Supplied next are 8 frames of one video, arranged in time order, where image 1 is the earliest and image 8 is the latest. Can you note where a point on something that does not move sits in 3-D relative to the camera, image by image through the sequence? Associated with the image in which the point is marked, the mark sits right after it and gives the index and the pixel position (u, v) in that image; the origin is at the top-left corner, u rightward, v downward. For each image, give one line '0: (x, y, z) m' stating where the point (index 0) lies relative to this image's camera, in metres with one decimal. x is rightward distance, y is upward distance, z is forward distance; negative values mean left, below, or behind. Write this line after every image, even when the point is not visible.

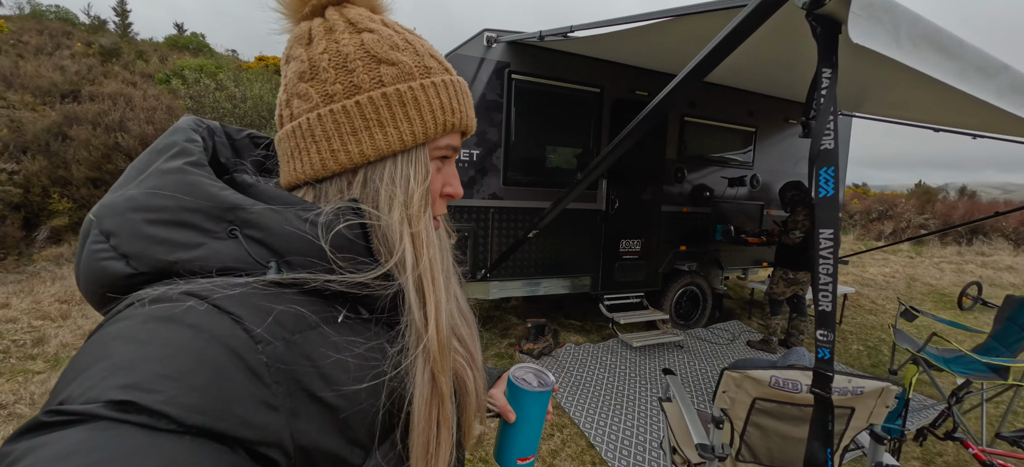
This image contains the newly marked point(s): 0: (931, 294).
0: (+7.1, -1.3, +6.3) m
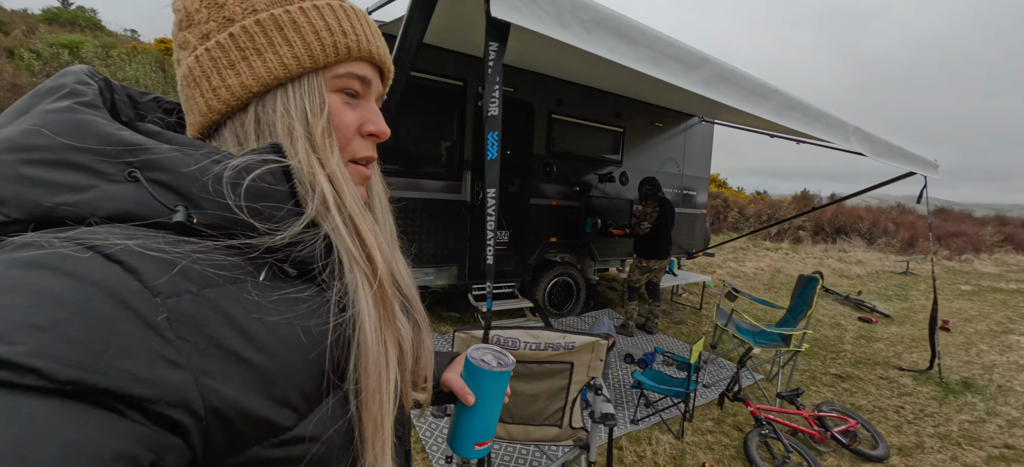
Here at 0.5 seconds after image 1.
0: (+5.3, -1.2, +7.1) m
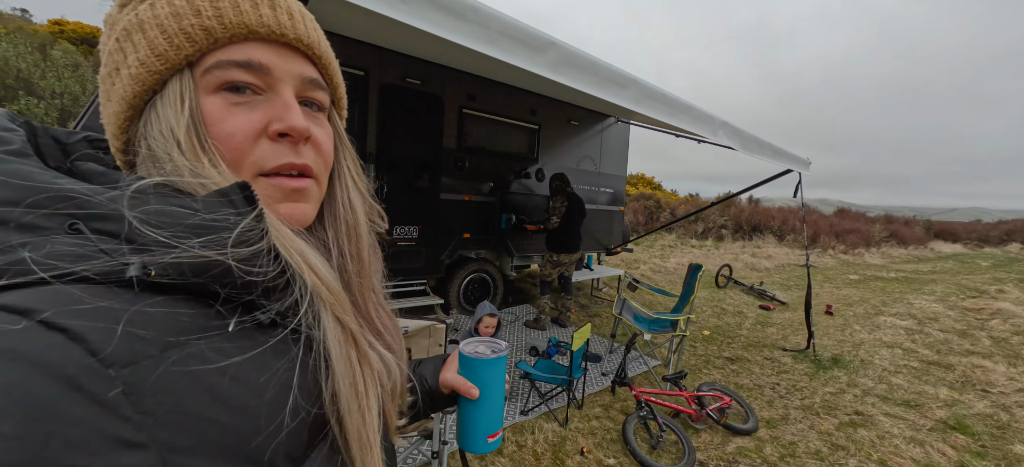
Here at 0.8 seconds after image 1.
0: (+3.9, -1.1, +7.5) m
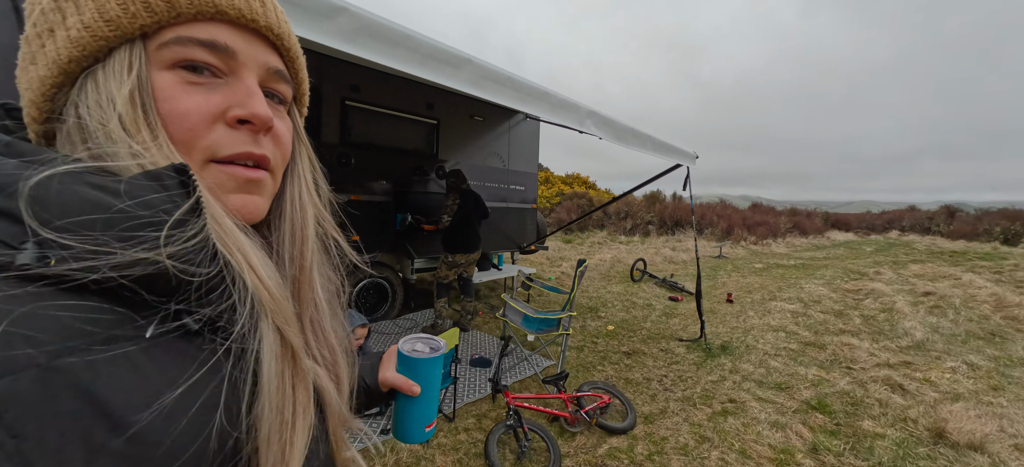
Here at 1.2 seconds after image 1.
0: (+2.3, -1.0, +7.6) m
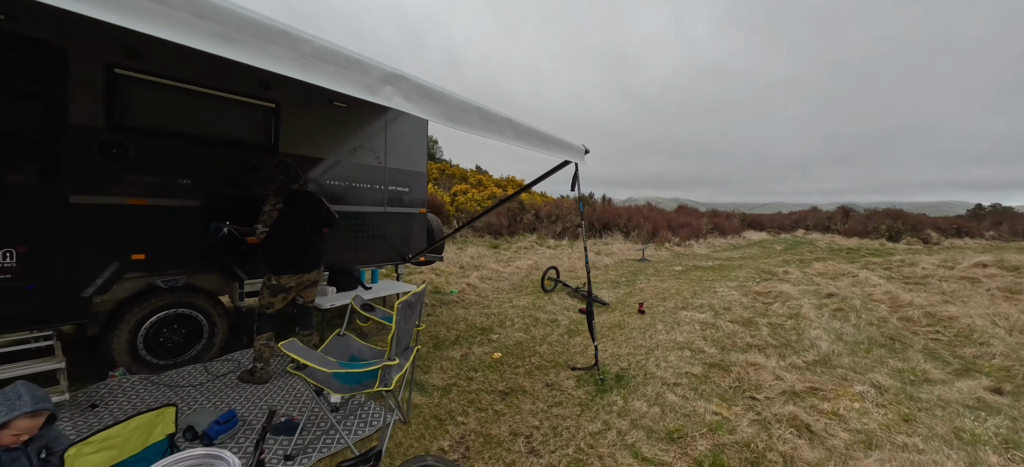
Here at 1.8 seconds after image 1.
0: (+0.4, -1.1, +6.8) m
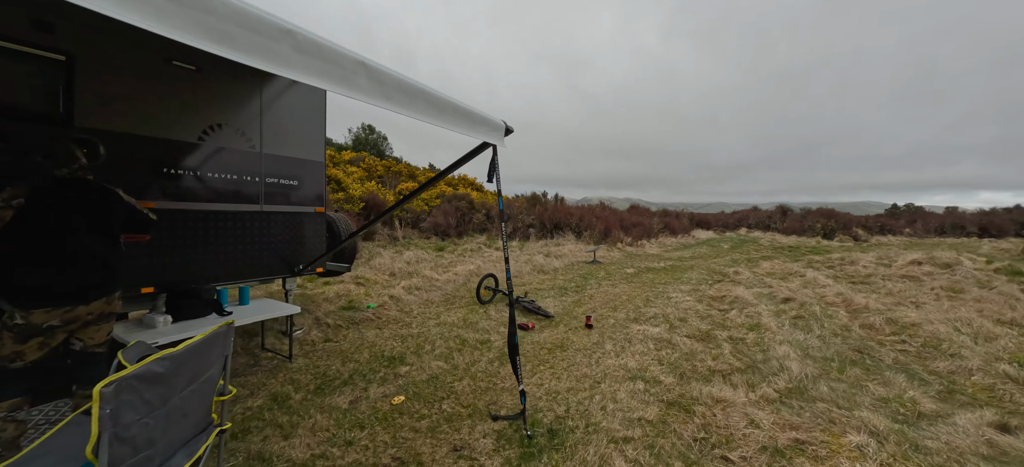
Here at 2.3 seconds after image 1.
0: (-0.7, -1.2, +5.8) m
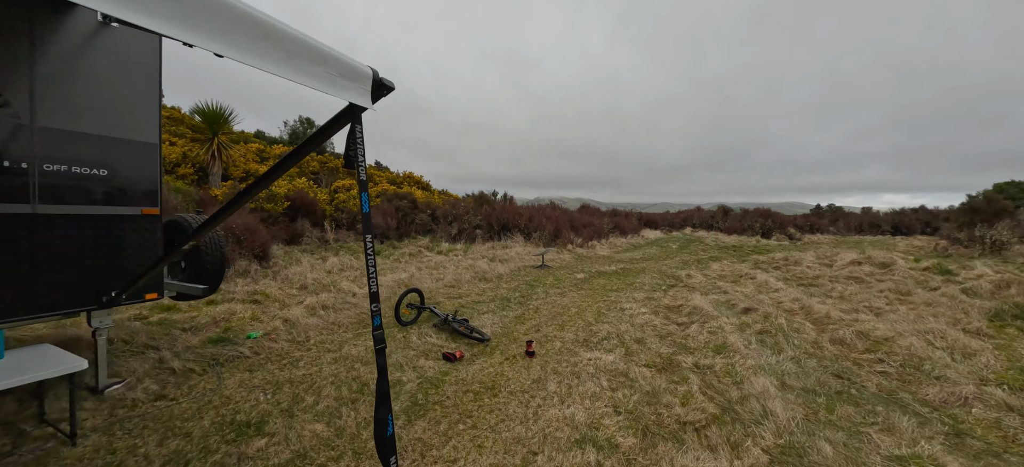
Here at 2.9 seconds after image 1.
0: (-1.6, -1.2, +4.6) m
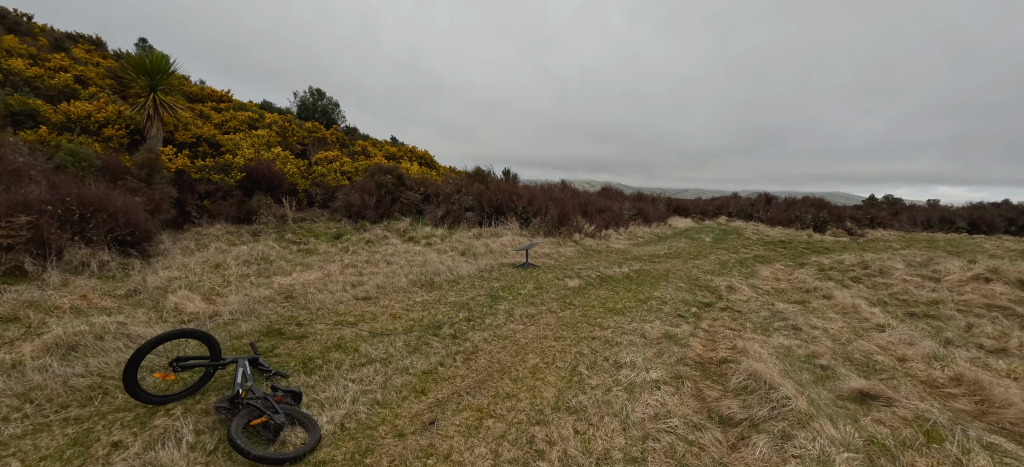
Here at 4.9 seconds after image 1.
0: (-2.6, -1.2, +2.2) m
